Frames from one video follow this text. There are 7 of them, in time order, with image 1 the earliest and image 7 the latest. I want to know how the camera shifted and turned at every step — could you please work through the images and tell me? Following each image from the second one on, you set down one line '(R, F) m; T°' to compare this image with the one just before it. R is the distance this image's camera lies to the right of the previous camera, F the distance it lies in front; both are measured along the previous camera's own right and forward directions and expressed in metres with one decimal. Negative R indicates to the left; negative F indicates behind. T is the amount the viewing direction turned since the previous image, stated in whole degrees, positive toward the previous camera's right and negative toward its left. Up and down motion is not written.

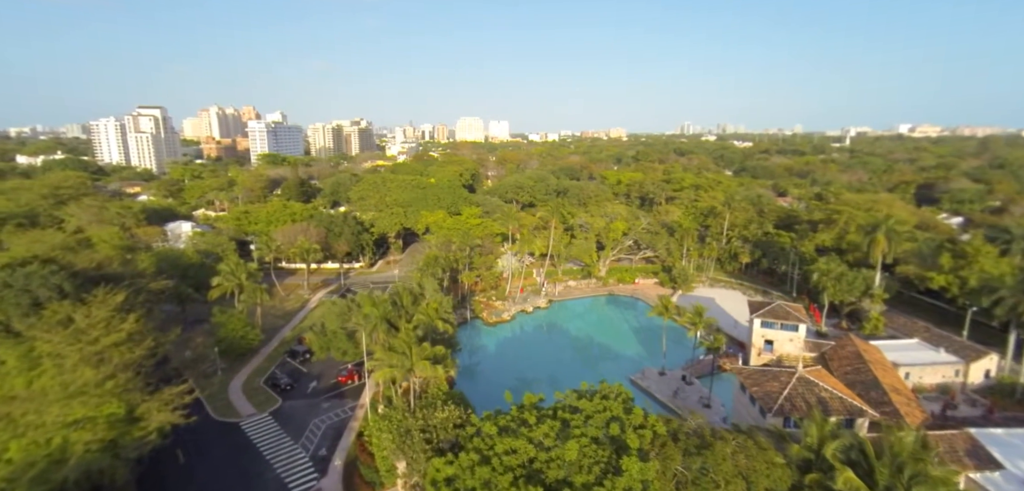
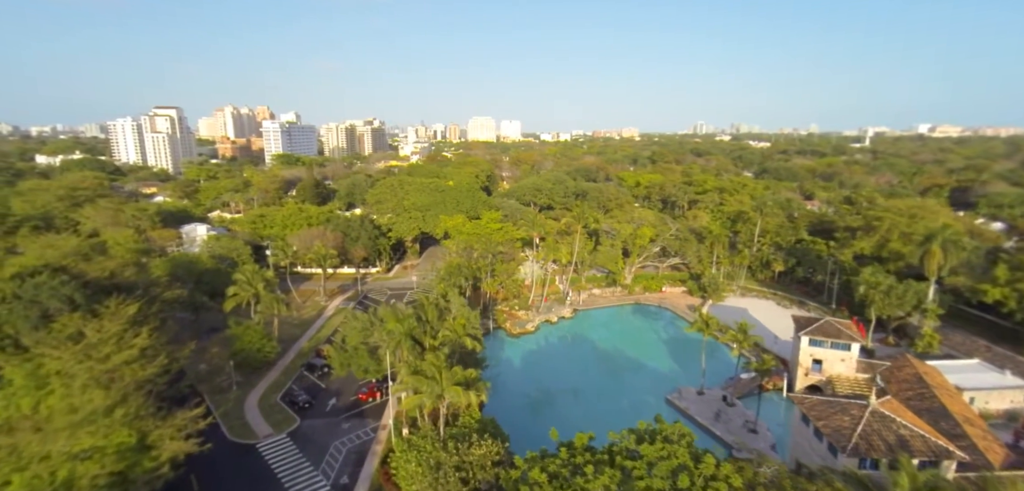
(-1.2, +1.6) m; -1°
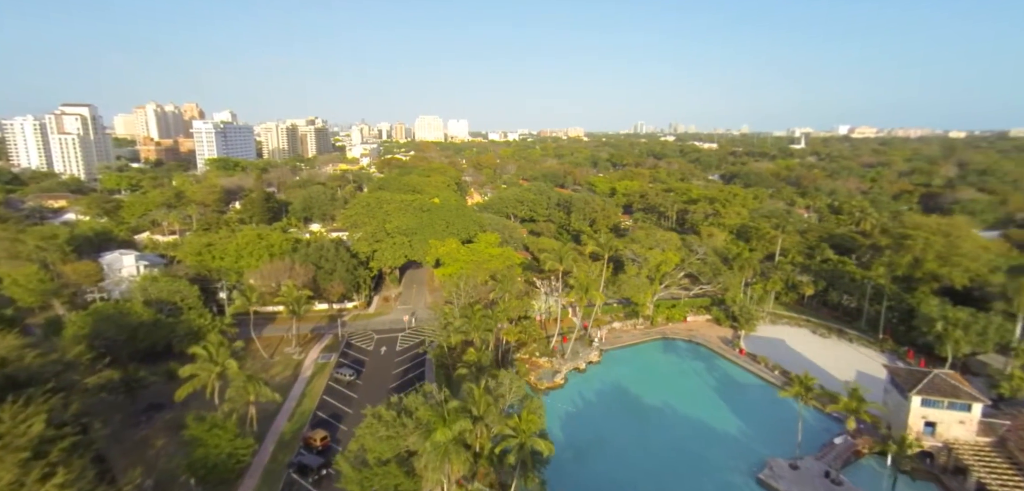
(-5.0, +6.3) m; +6°
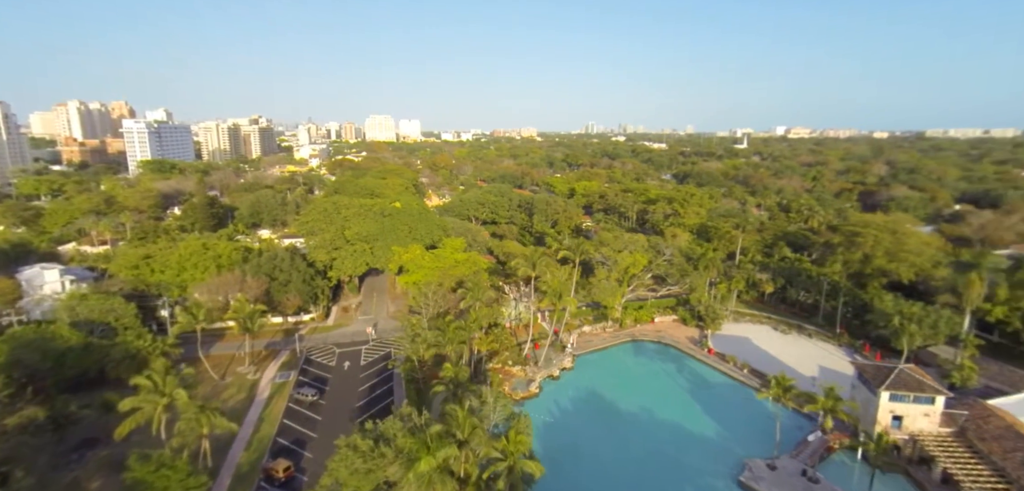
(-0.9, +1.1) m; +5°
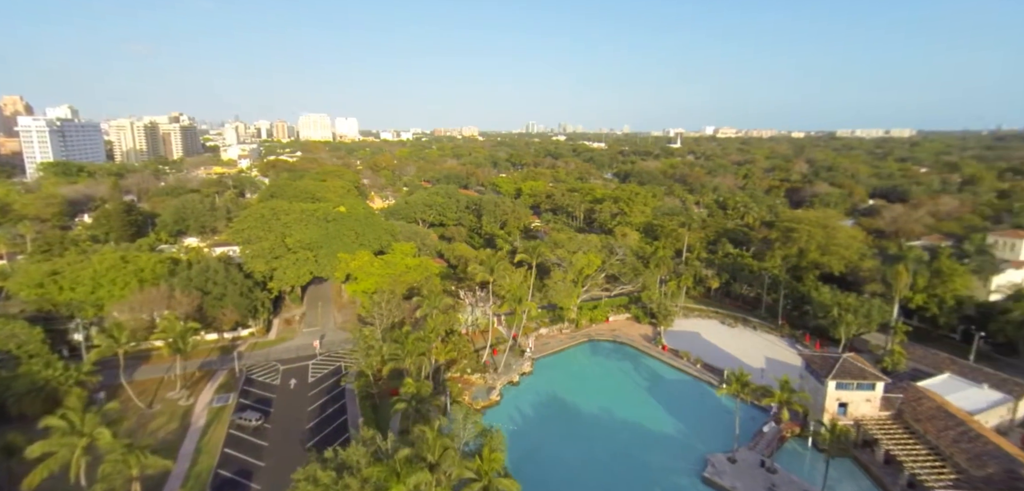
(-0.8, +0.9) m; +7°
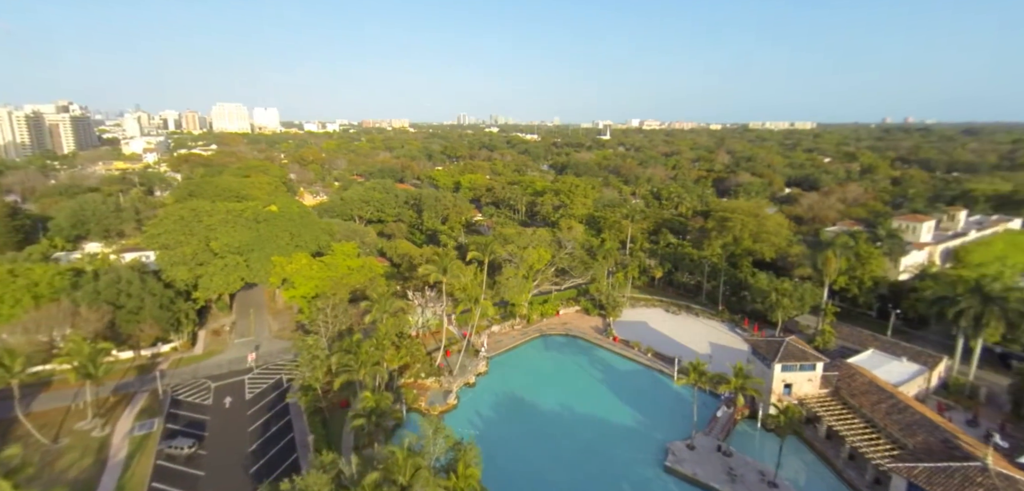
(-1.0, +0.9) m; +8°
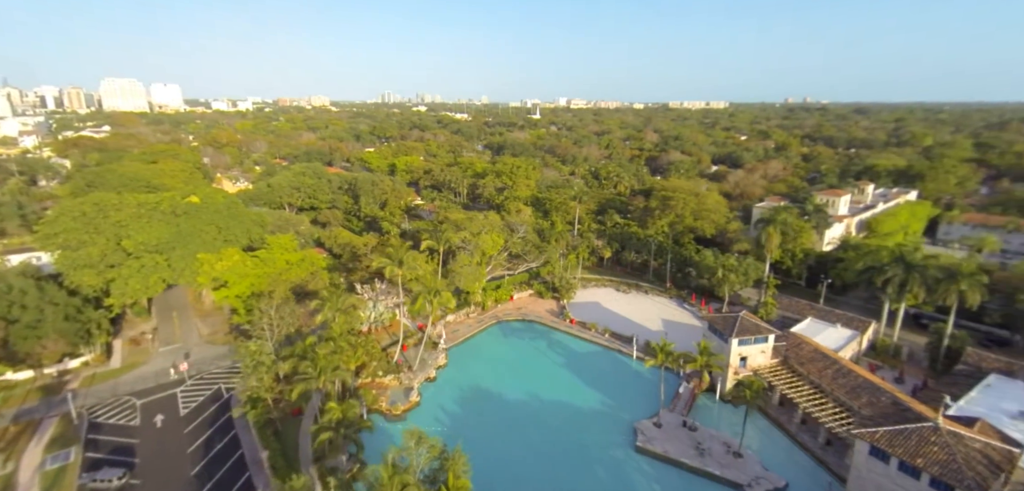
(-1.4, +1.0) m; +8°
